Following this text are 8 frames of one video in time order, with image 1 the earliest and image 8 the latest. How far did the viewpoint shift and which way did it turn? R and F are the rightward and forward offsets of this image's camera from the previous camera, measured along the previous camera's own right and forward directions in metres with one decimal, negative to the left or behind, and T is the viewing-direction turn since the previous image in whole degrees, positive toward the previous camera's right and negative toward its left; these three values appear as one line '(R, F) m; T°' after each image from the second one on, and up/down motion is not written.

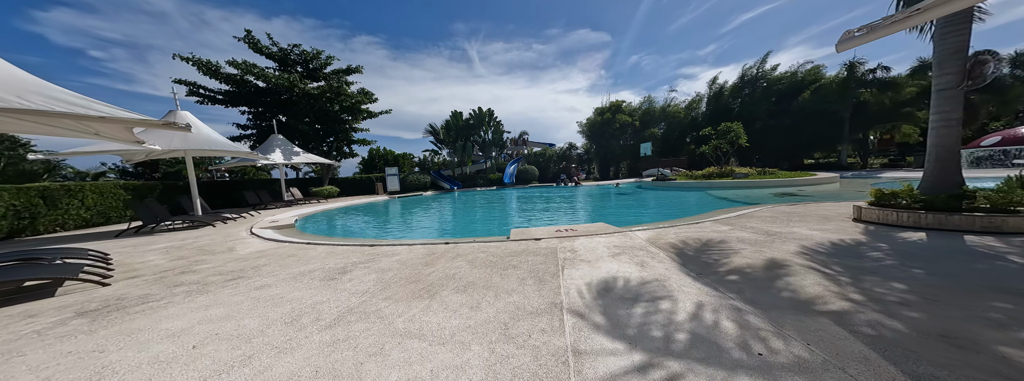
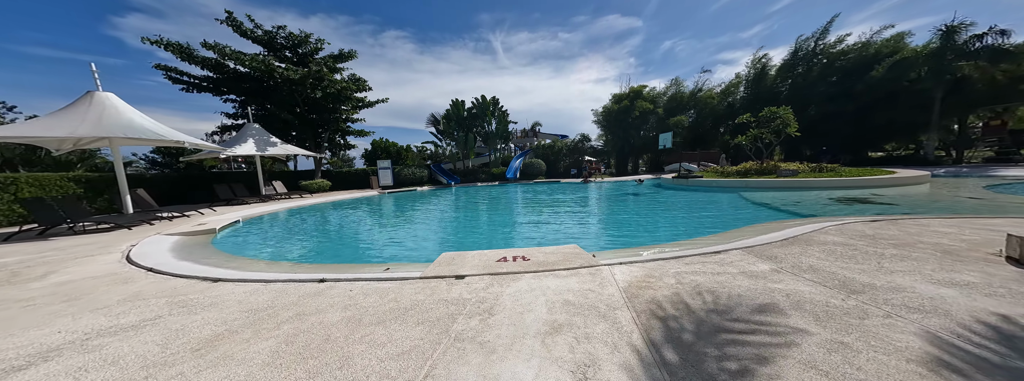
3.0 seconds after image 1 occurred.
(+1.1, +1.5) m; -5°
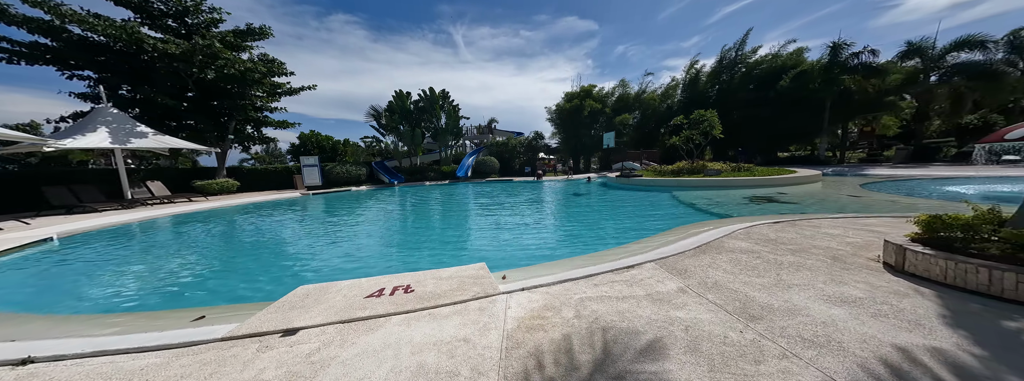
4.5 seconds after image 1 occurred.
(+0.8, +0.5) m; +8°
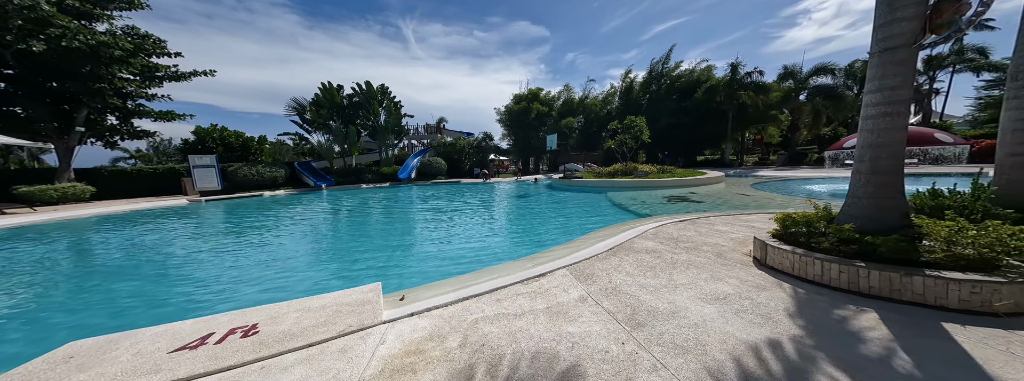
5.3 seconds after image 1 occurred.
(+0.5, +0.2) m; +10°
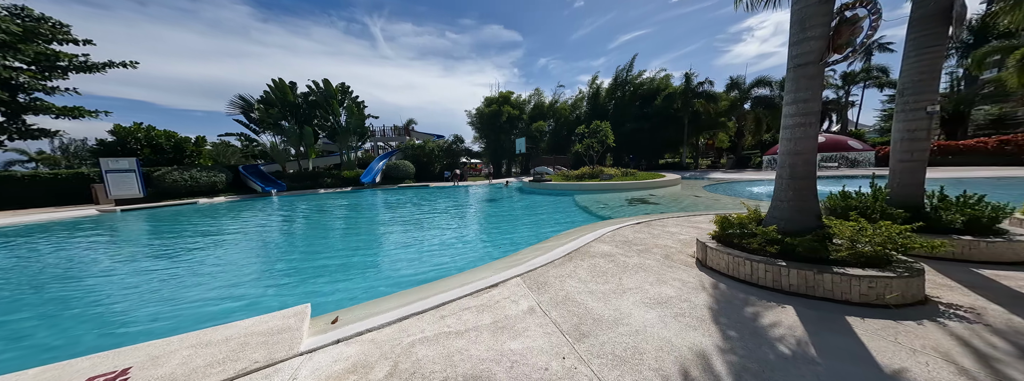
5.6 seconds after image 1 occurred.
(+0.2, +0.1) m; +6°
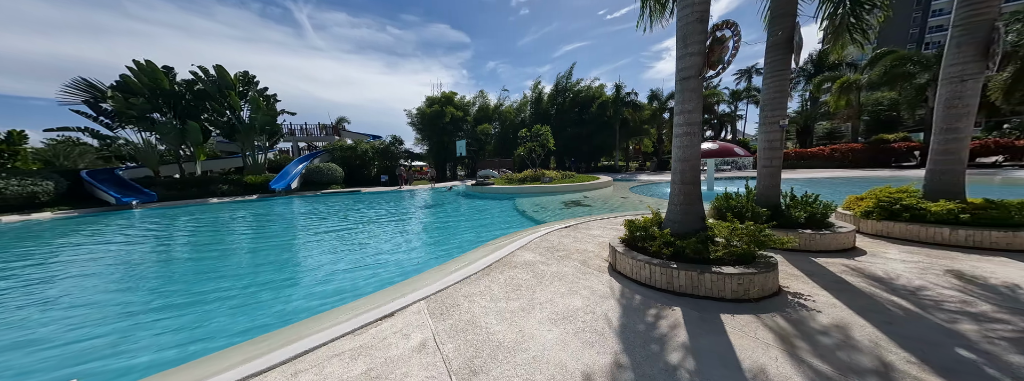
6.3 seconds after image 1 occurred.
(+0.5, +0.2) m; +11°
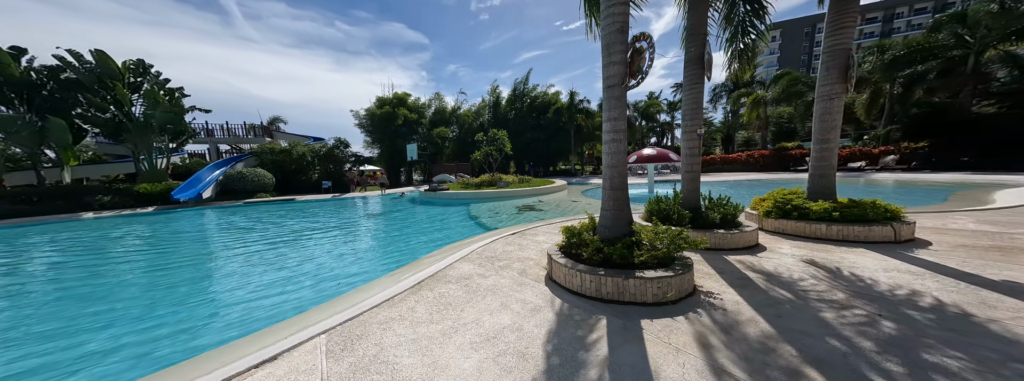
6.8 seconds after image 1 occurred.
(+0.4, +0.1) m; +9°
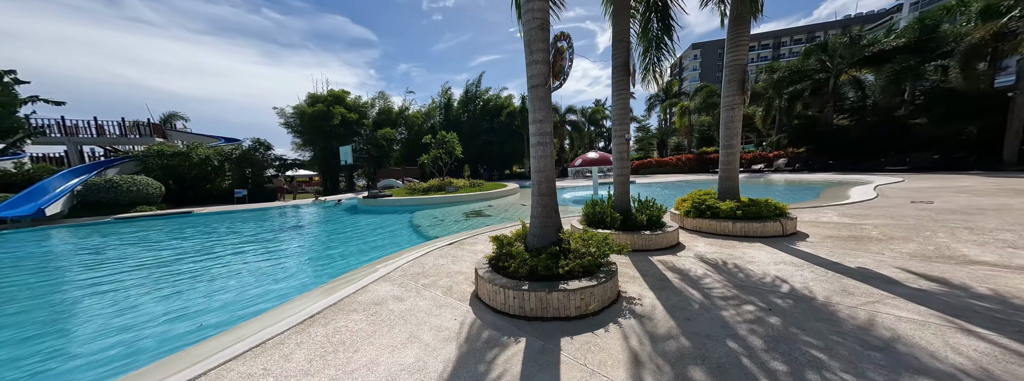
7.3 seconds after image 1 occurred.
(+0.4, +0.3) m; +9°
